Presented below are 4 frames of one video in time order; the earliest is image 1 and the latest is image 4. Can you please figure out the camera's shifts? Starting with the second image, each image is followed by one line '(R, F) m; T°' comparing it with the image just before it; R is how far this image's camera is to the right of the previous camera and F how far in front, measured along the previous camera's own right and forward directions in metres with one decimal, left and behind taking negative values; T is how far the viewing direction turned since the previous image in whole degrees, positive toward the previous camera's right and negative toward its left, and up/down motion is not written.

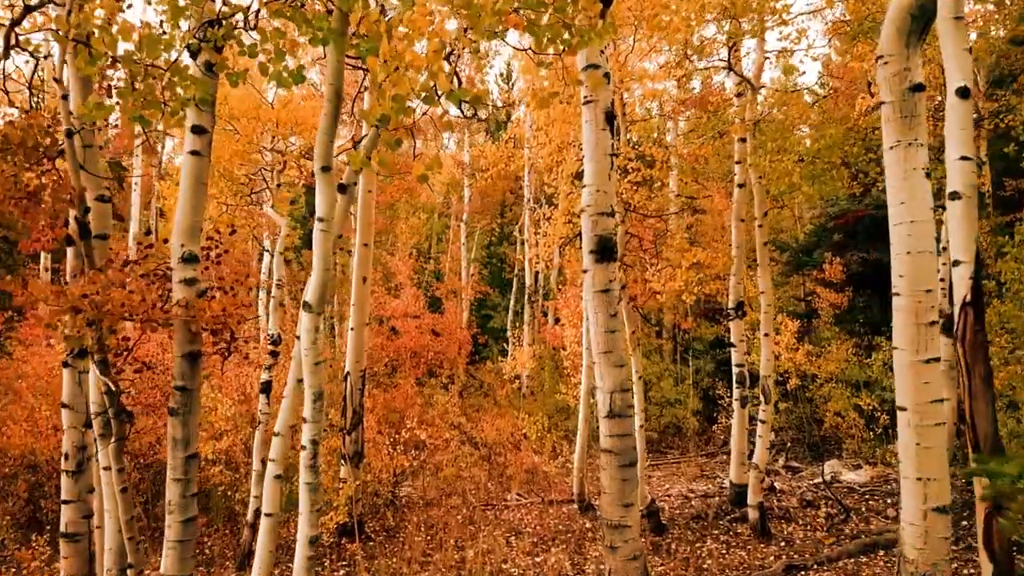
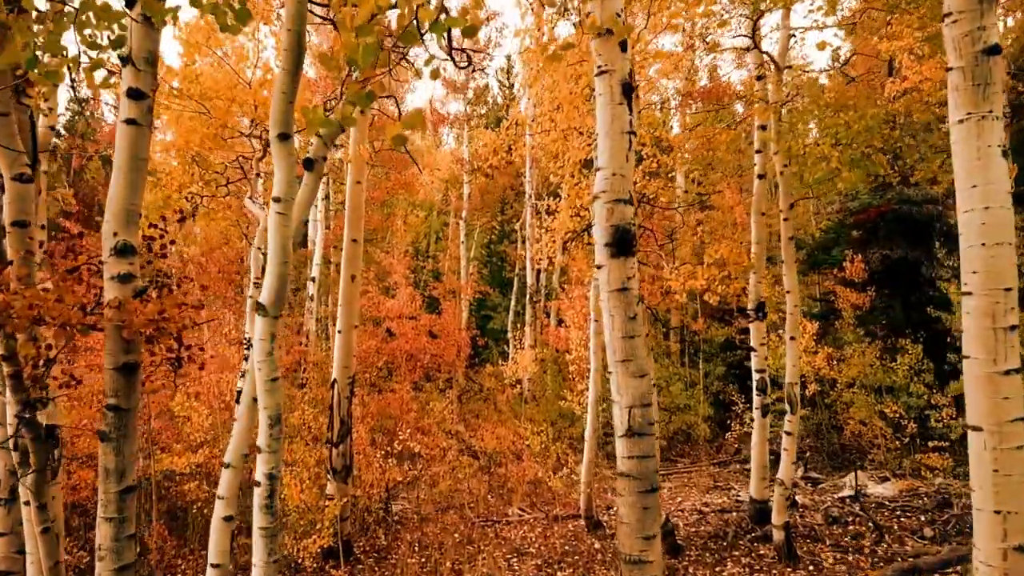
(0.0, +0.8) m; 0°
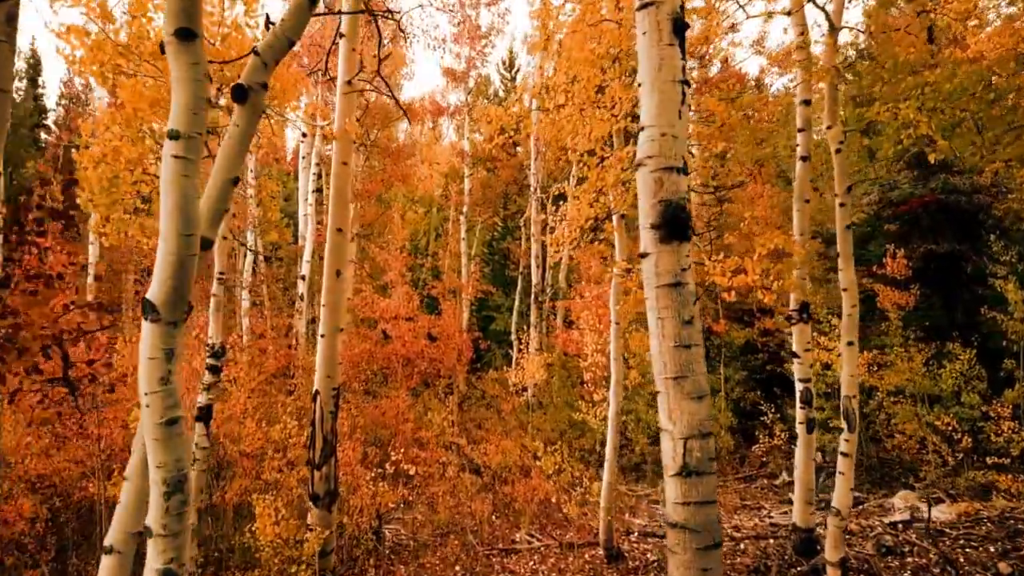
(-0.1, +1.2) m; 0°
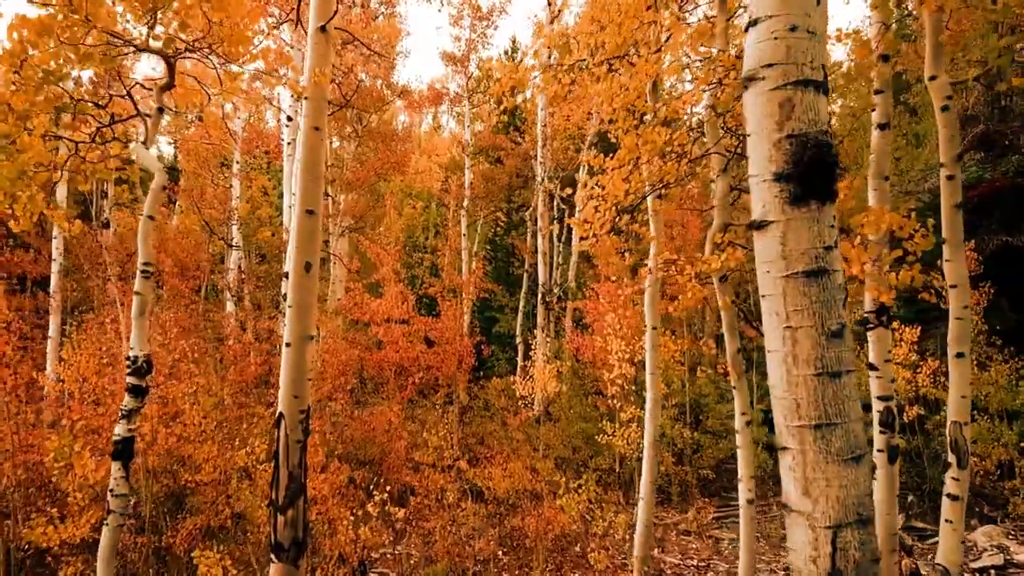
(-0.1, +1.5) m; 0°
